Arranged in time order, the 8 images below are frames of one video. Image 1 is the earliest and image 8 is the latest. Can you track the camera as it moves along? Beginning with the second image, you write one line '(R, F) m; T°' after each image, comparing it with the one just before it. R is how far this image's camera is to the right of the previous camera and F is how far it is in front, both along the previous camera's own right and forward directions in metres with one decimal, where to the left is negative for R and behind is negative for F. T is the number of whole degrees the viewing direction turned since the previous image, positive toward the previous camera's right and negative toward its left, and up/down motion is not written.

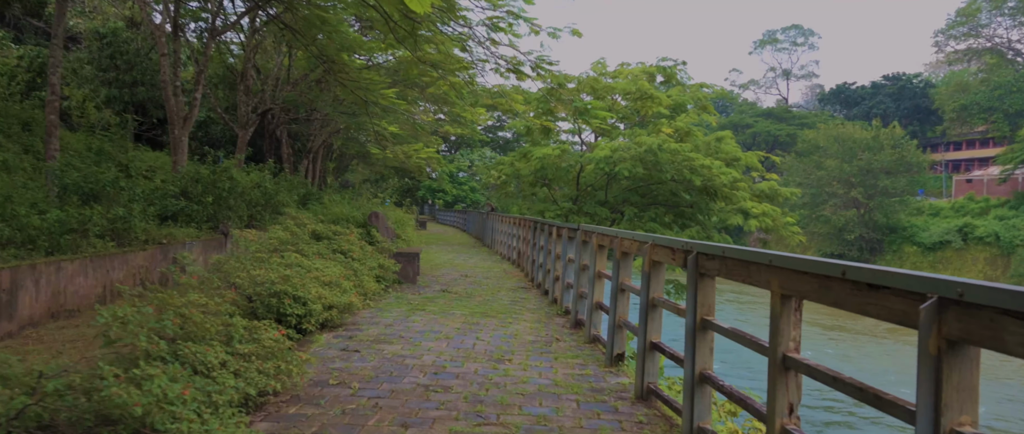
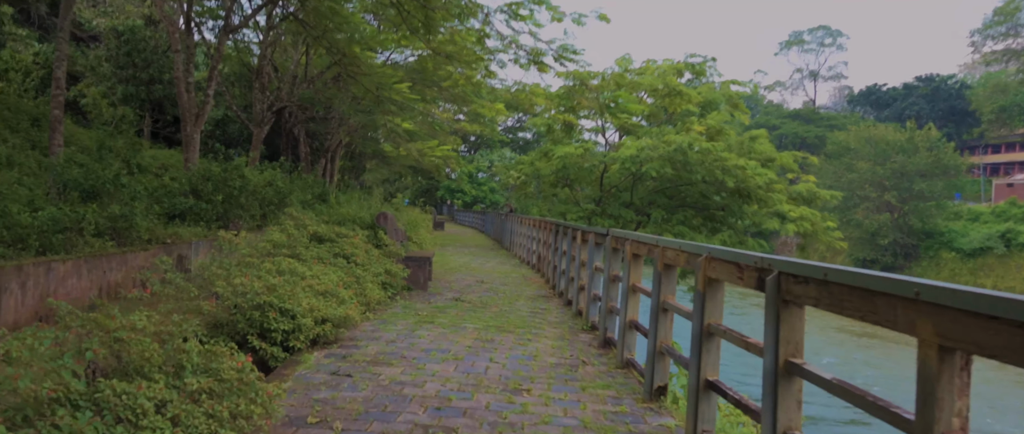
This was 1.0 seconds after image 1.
(0.0, +0.7) m; -2°
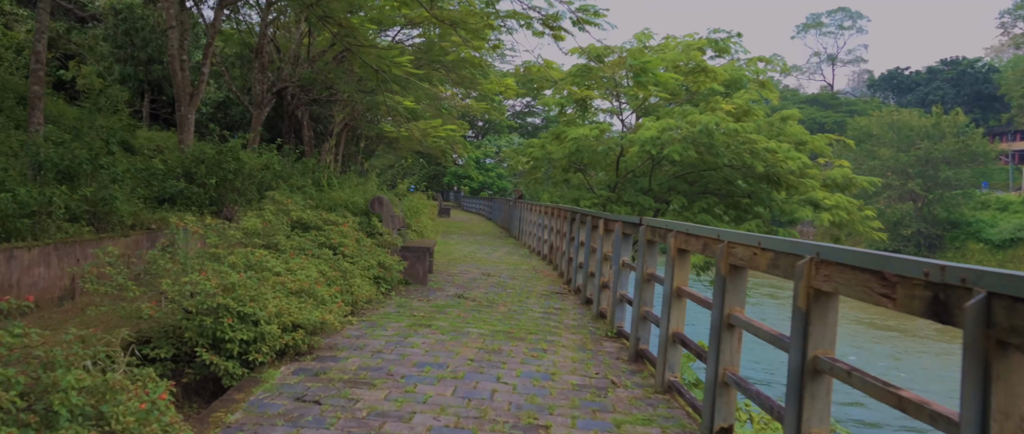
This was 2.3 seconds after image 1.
(0.0, +0.8) m; -1°
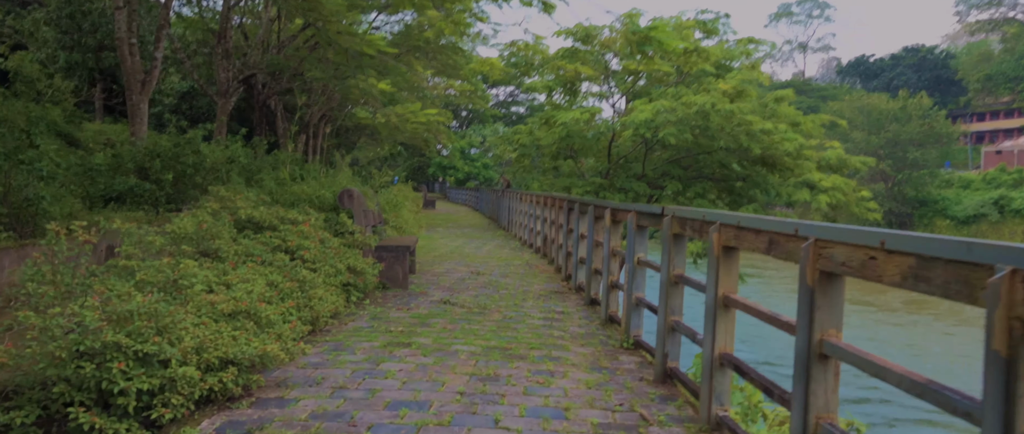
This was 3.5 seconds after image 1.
(0.0, +0.9) m; +1°
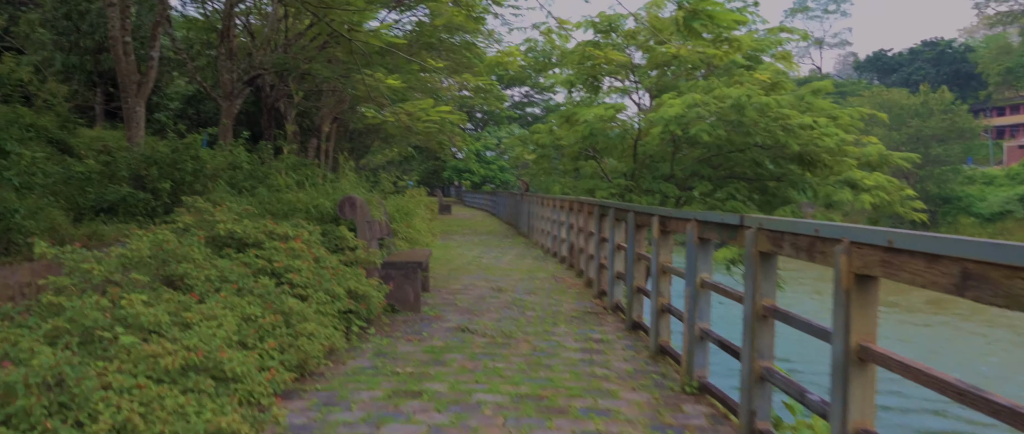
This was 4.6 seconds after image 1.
(-0.1, +0.8) m; -1°
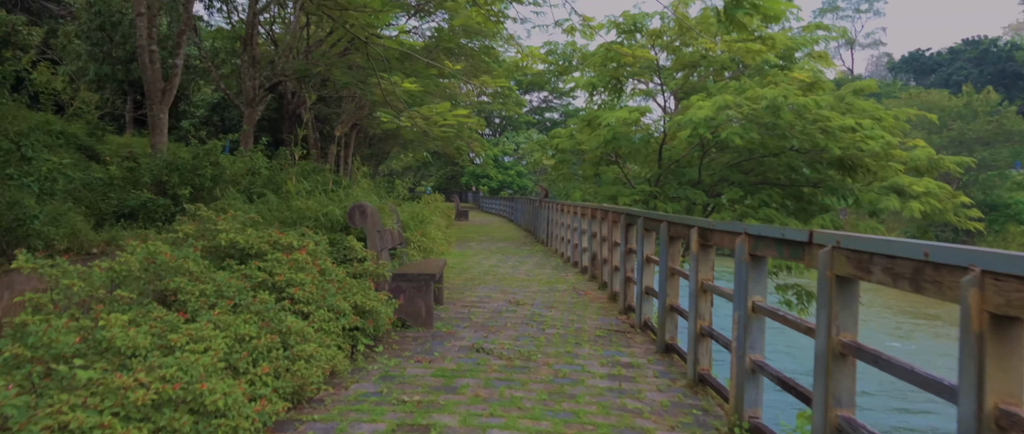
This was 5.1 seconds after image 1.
(0.0, +0.4) m; -2°
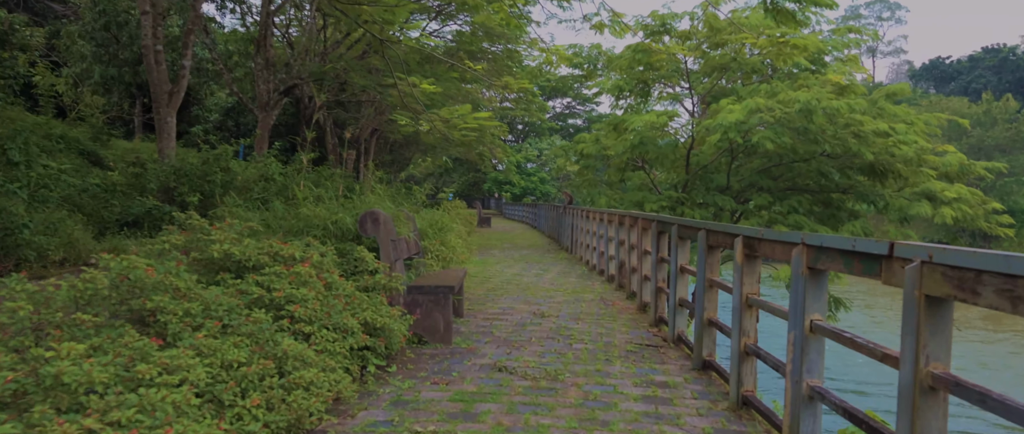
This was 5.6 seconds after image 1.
(0.0, +0.3) m; -2°
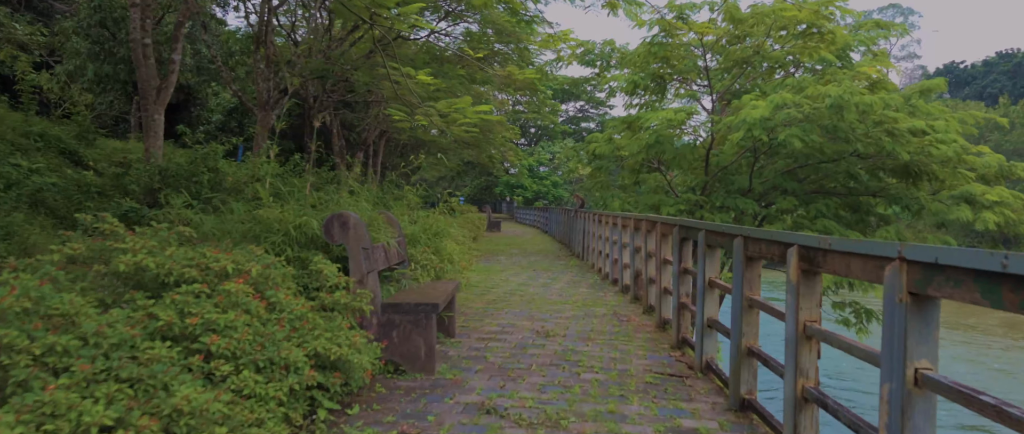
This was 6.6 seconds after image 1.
(+0.1, +0.7) m; -1°
